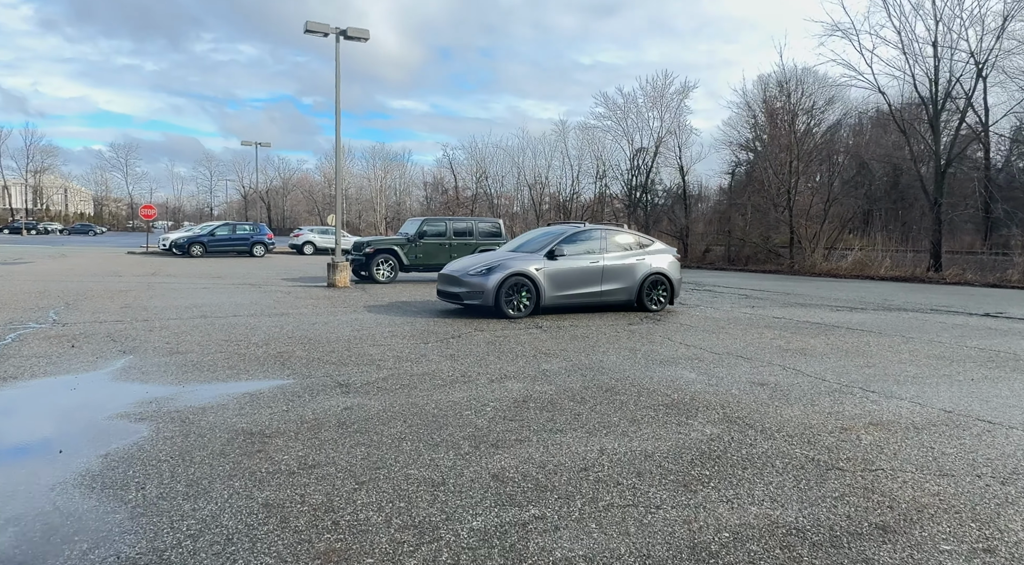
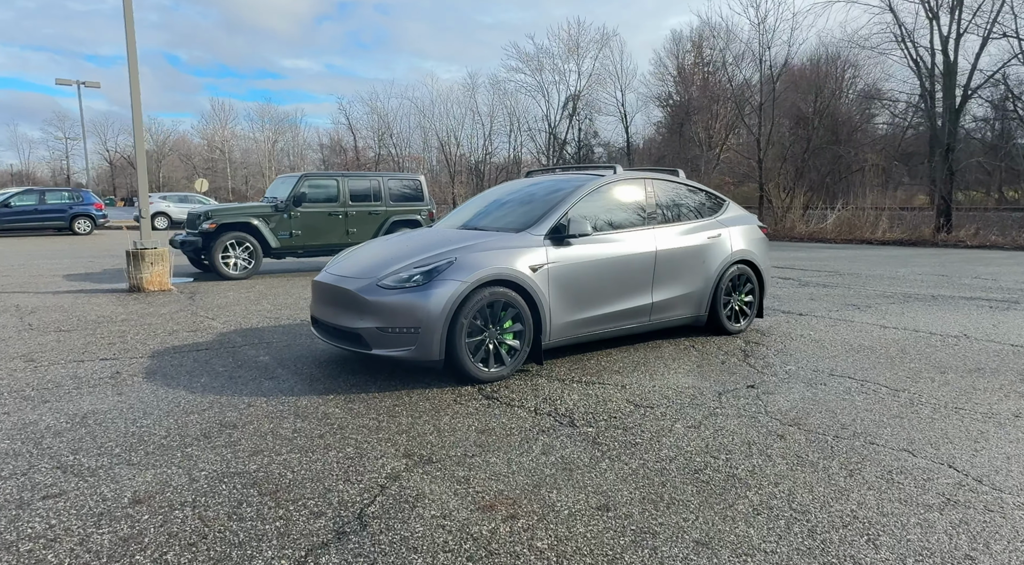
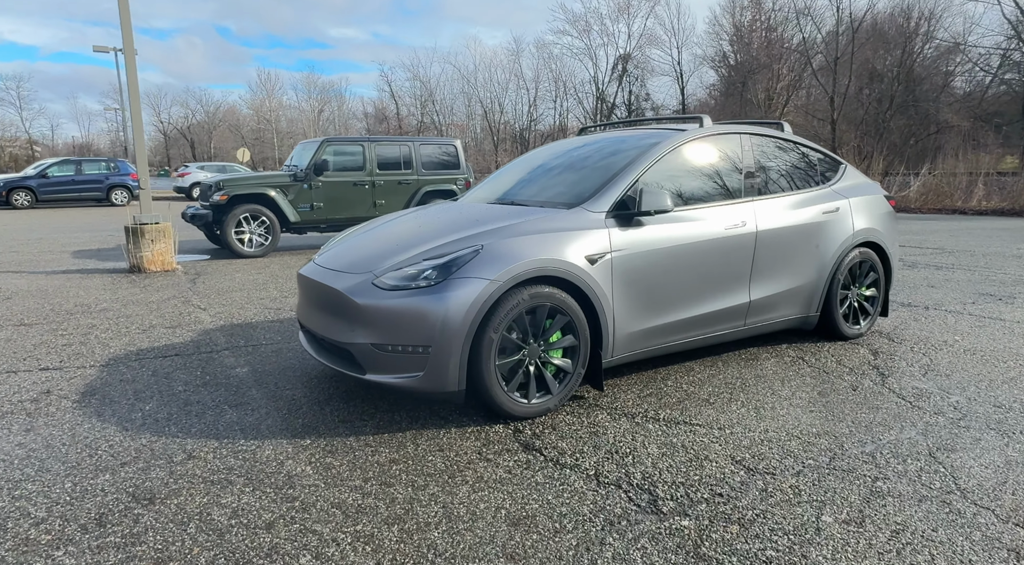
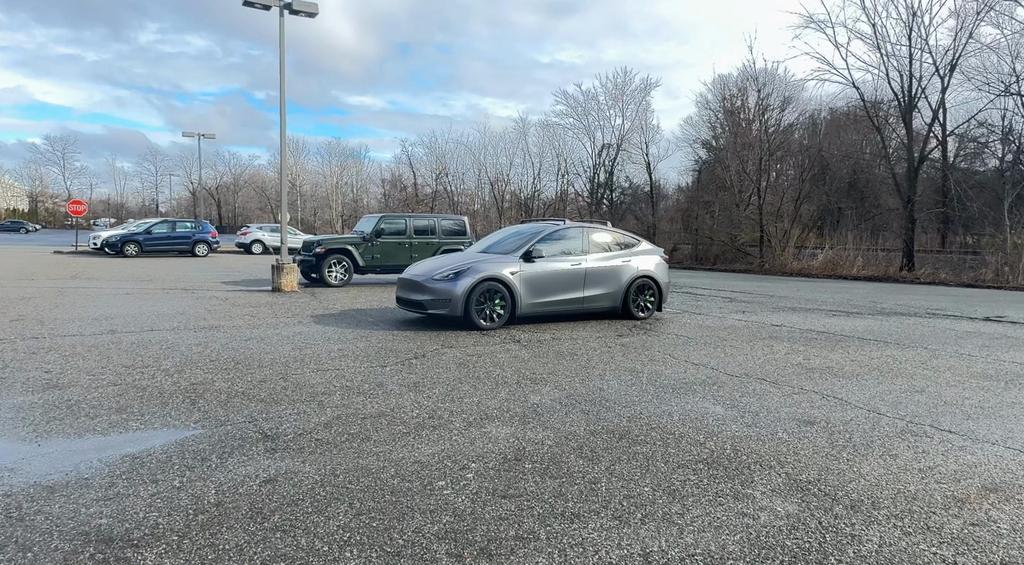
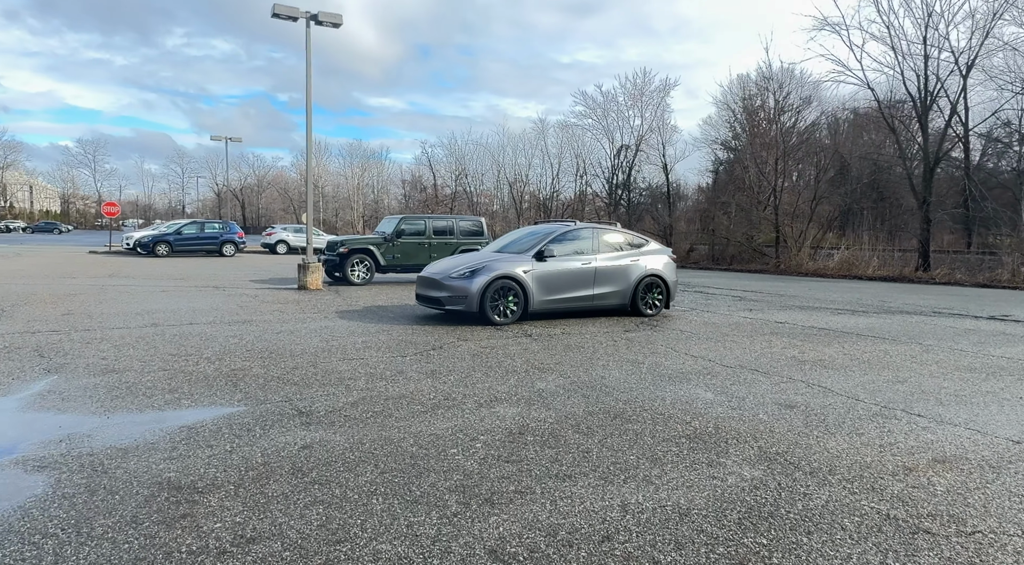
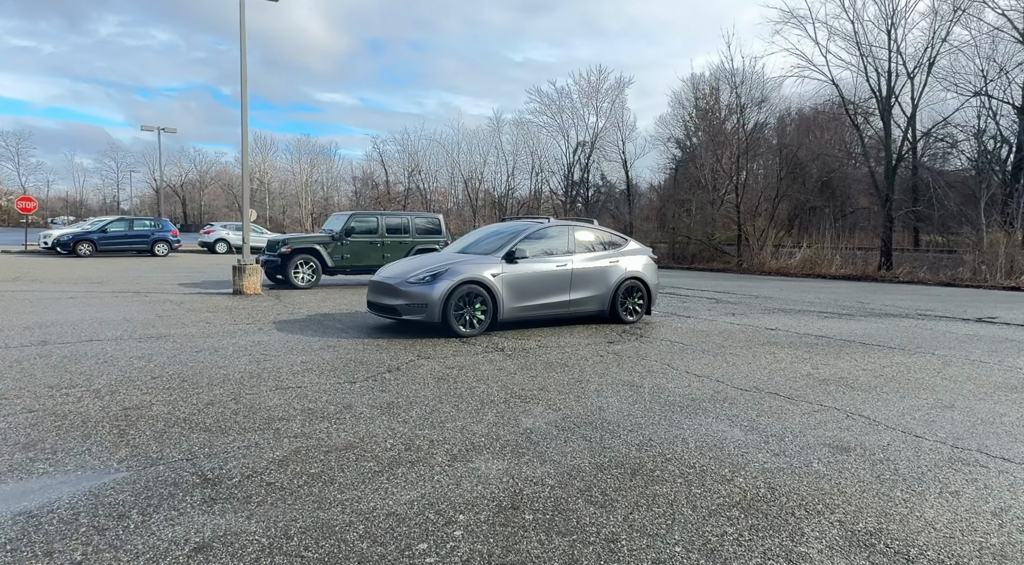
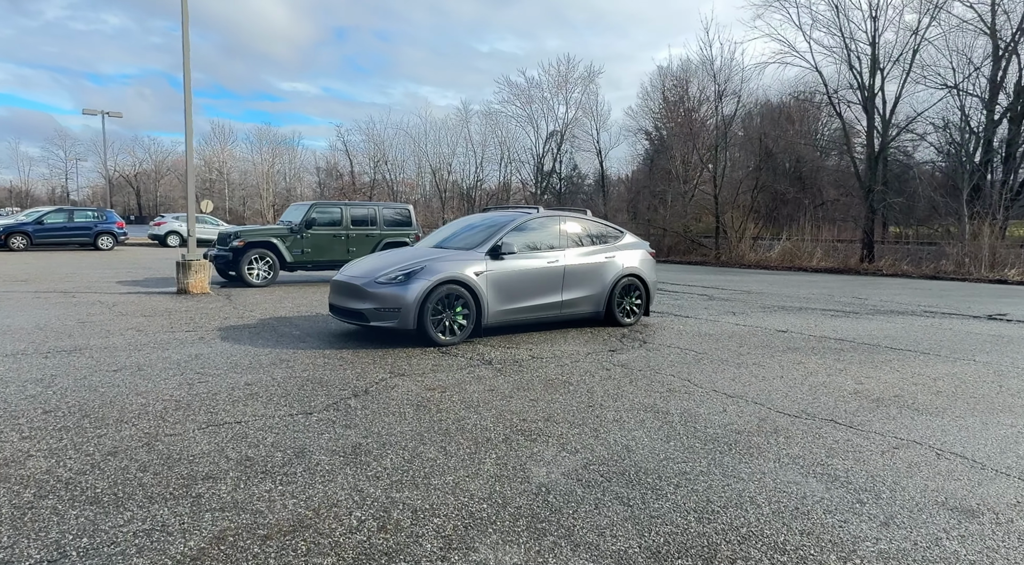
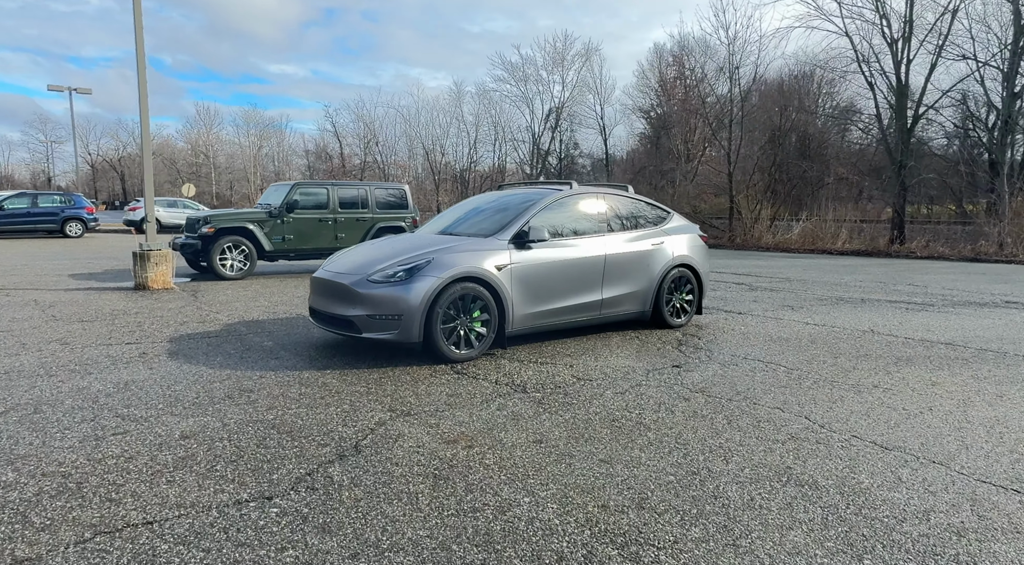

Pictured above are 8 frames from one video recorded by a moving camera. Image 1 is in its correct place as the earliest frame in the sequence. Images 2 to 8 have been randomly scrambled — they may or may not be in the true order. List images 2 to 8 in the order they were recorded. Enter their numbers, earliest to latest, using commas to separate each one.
5, 4, 6, 7, 8, 2, 3
